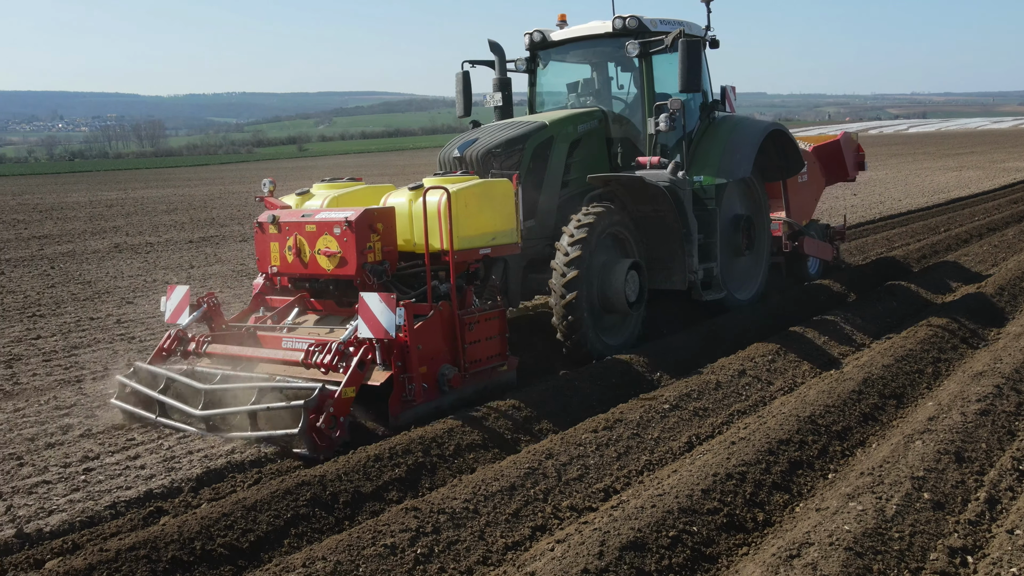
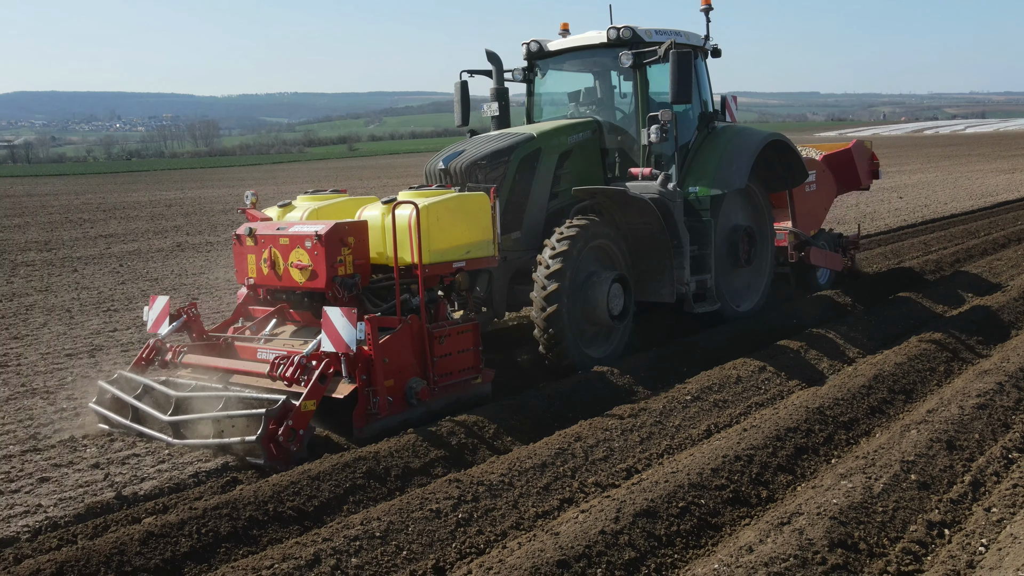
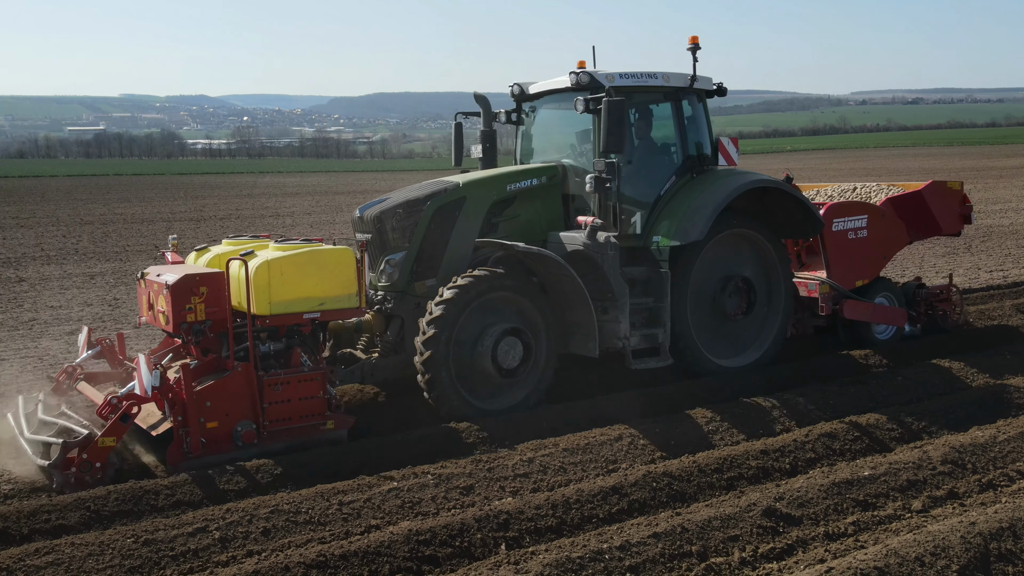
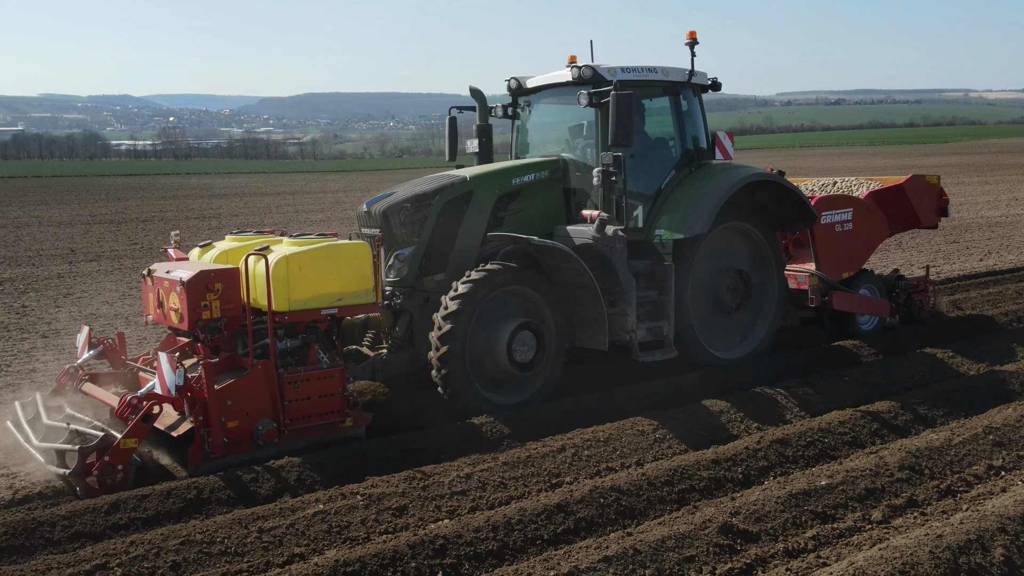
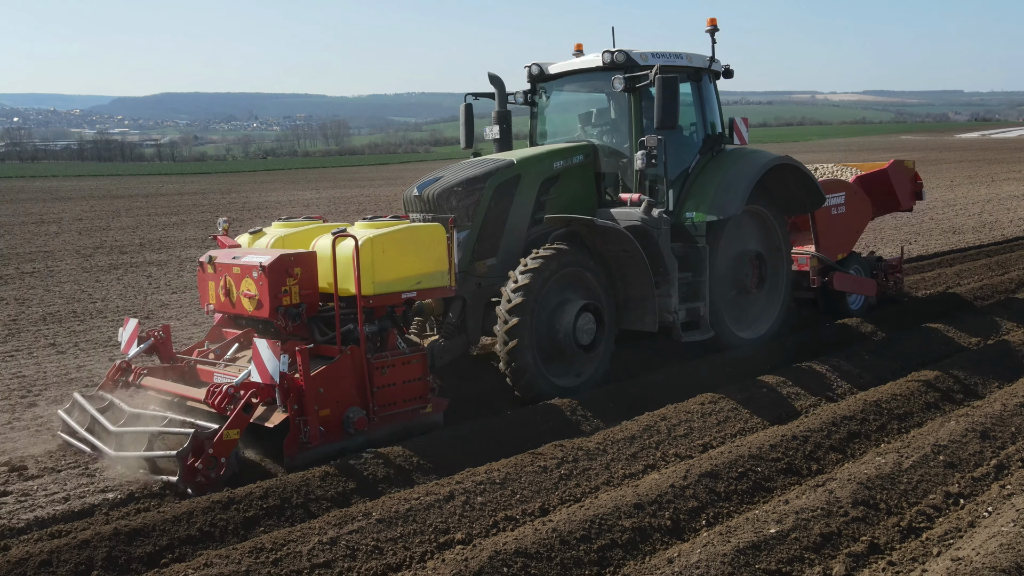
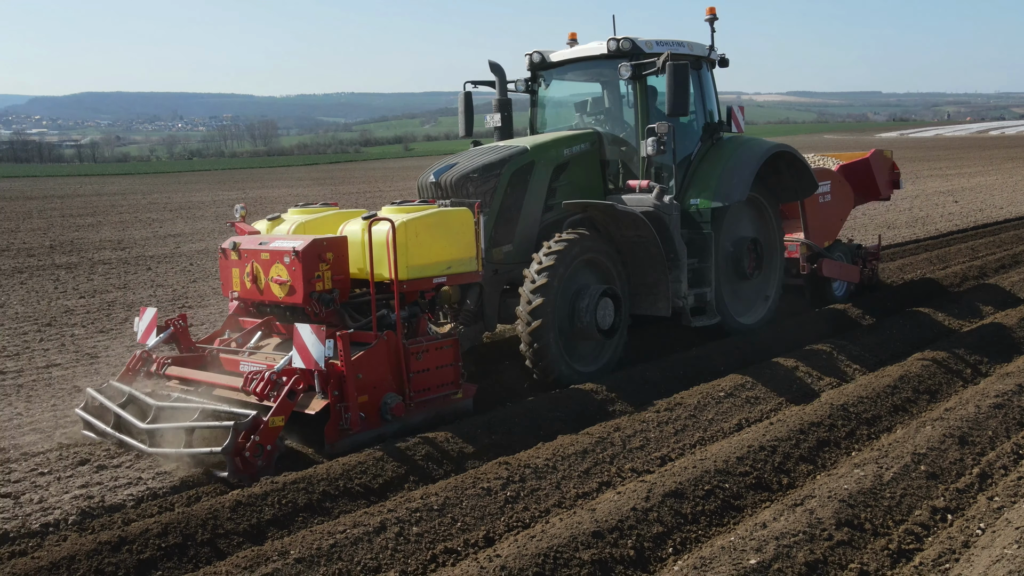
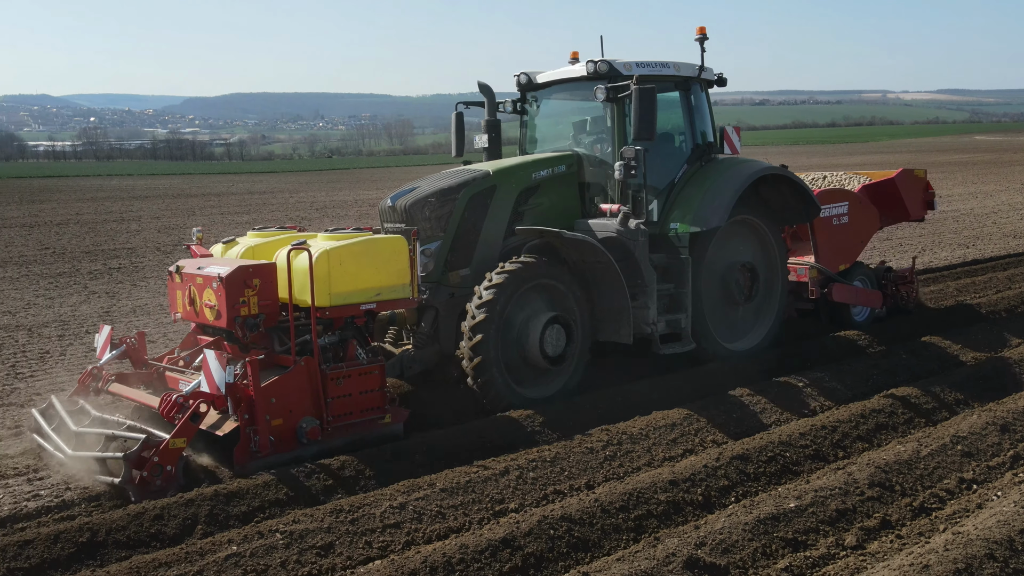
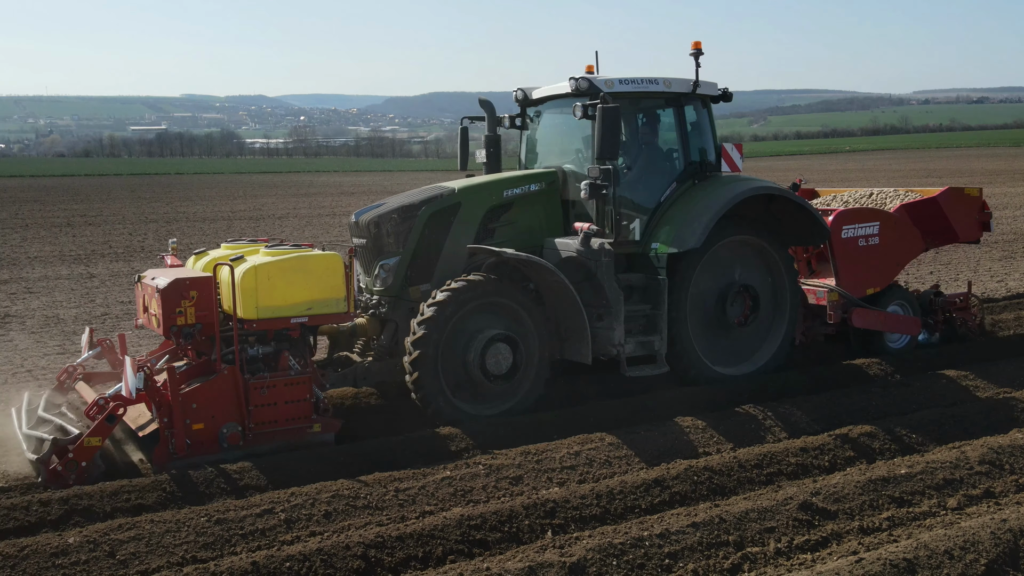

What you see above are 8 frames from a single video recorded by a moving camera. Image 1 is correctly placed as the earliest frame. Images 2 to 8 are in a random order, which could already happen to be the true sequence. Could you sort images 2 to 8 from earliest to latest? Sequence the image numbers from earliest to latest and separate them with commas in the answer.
2, 6, 5, 7, 4, 3, 8
